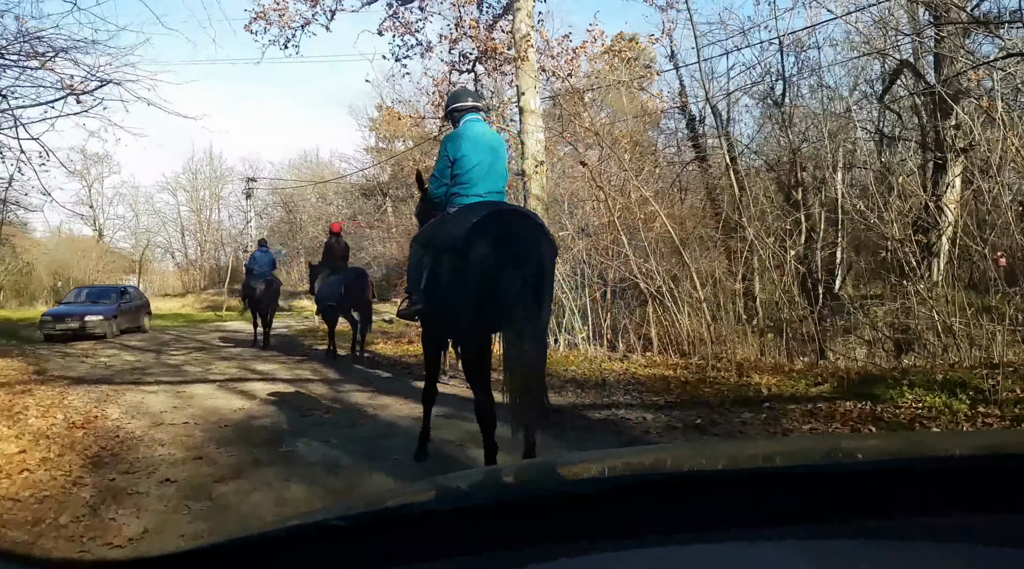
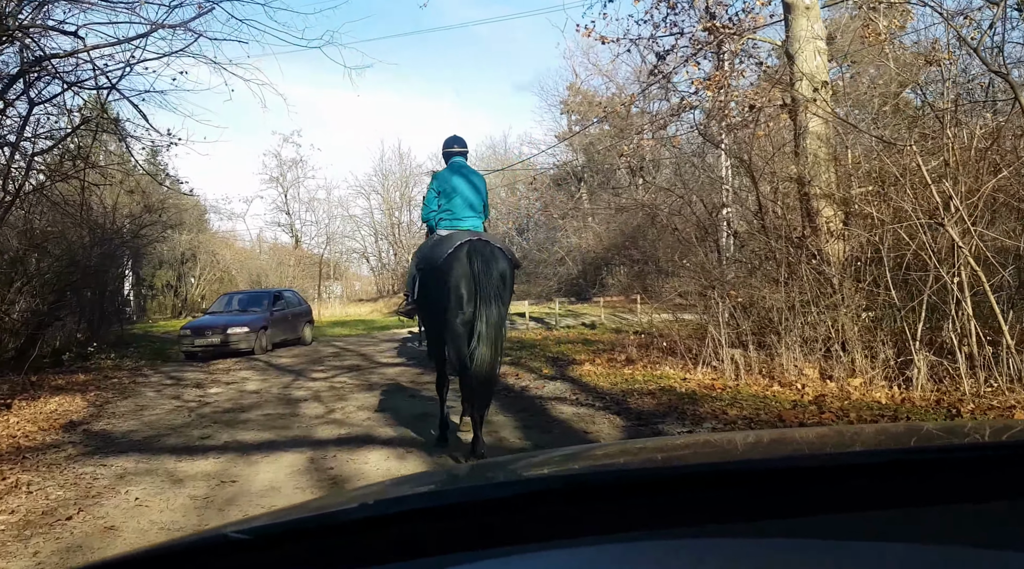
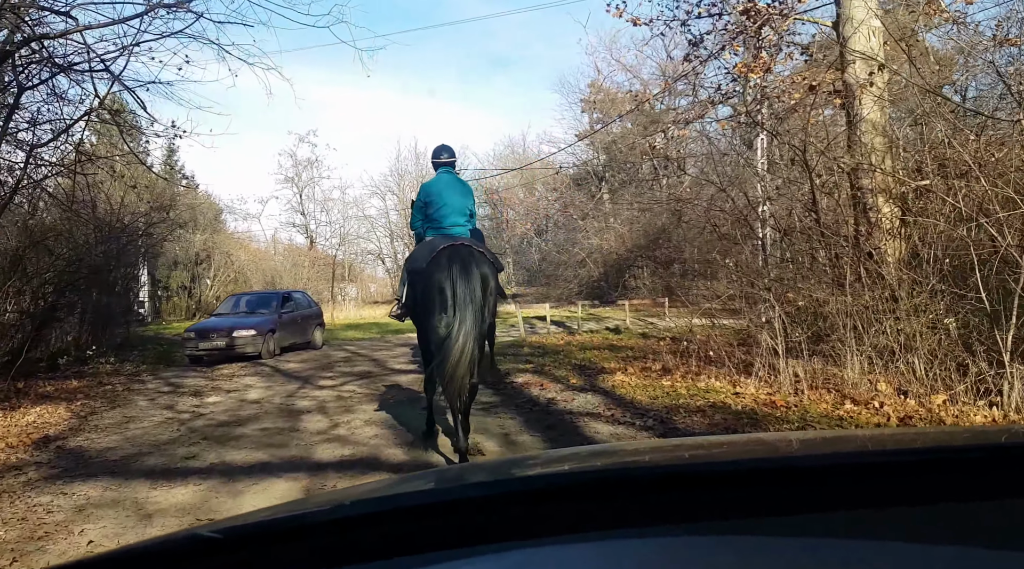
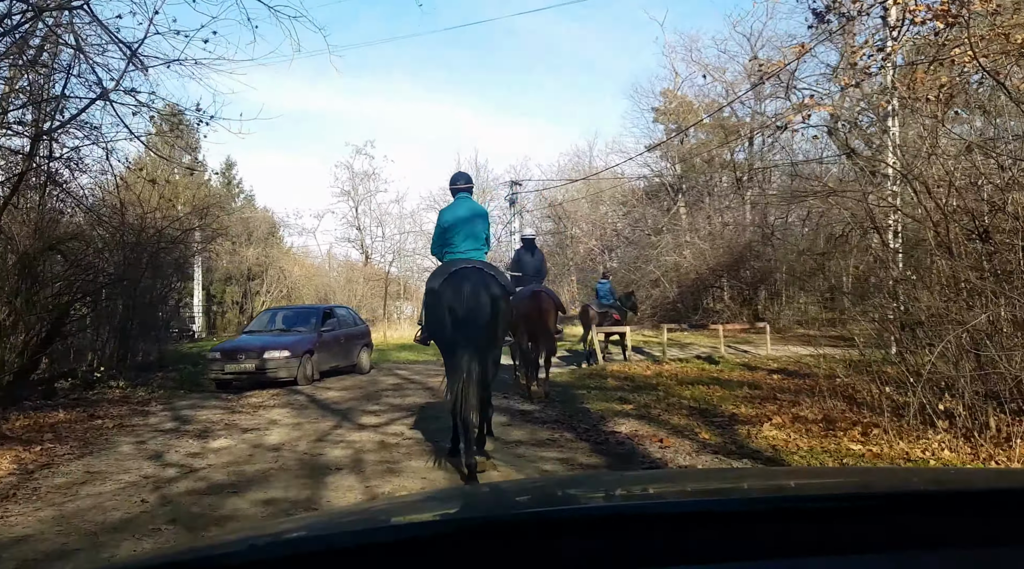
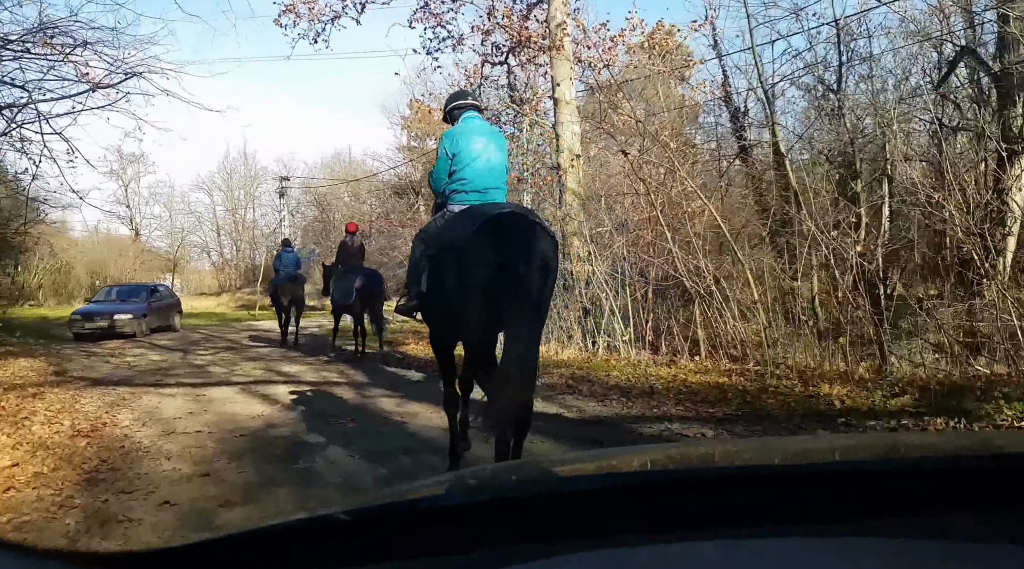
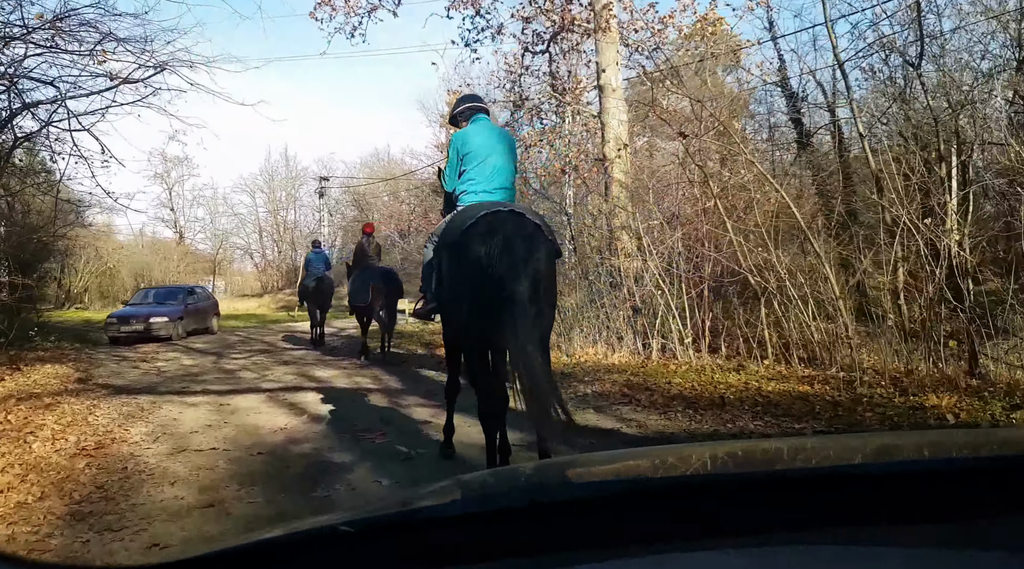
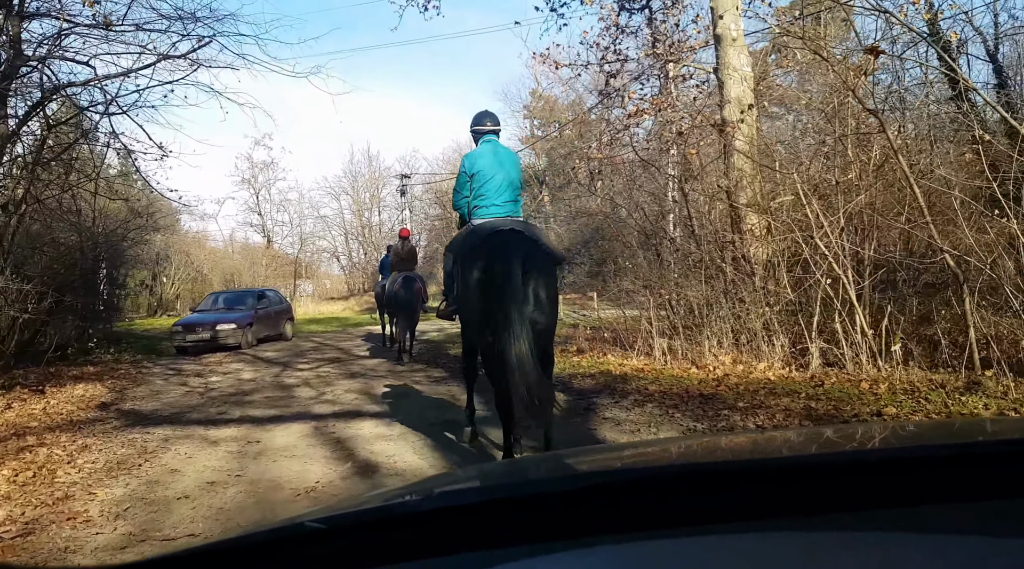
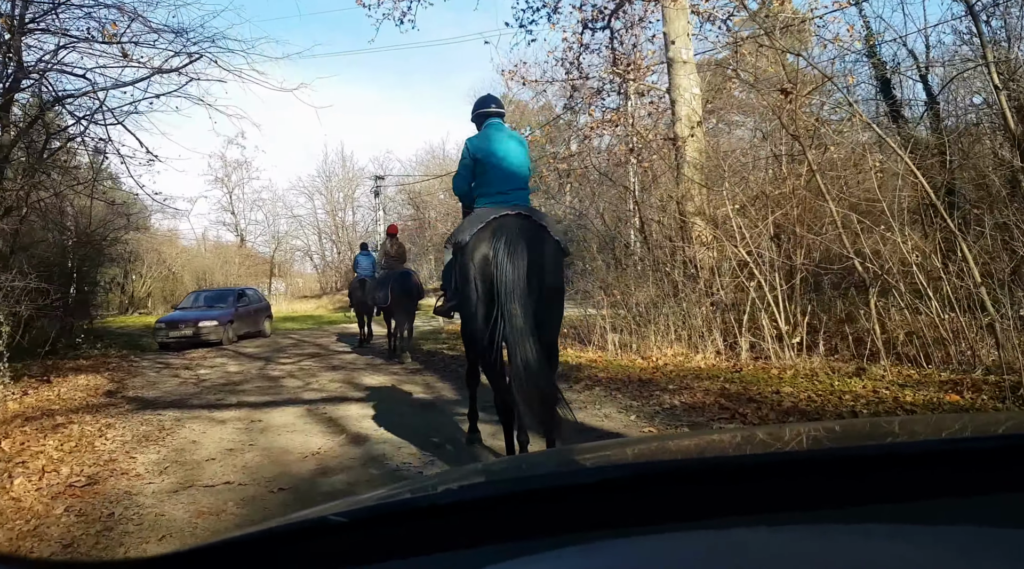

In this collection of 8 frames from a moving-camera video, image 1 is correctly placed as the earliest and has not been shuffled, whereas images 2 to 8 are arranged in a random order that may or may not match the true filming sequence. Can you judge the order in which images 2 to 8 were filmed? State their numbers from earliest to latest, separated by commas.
5, 6, 8, 7, 2, 3, 4
